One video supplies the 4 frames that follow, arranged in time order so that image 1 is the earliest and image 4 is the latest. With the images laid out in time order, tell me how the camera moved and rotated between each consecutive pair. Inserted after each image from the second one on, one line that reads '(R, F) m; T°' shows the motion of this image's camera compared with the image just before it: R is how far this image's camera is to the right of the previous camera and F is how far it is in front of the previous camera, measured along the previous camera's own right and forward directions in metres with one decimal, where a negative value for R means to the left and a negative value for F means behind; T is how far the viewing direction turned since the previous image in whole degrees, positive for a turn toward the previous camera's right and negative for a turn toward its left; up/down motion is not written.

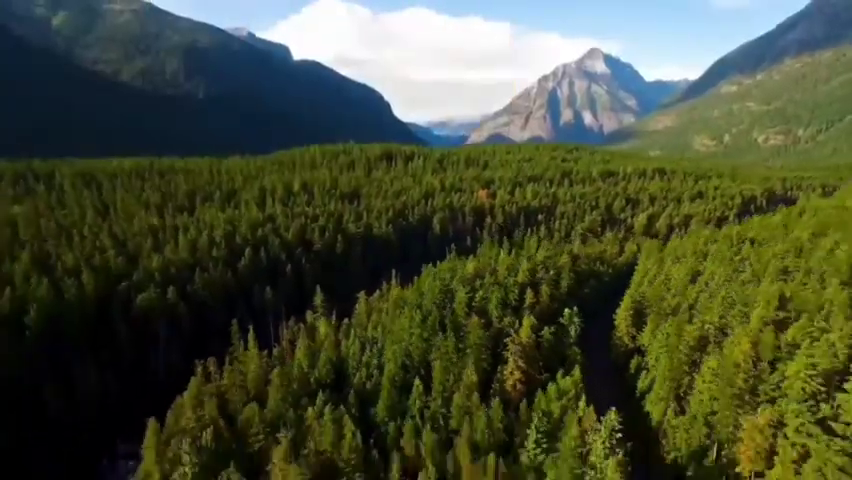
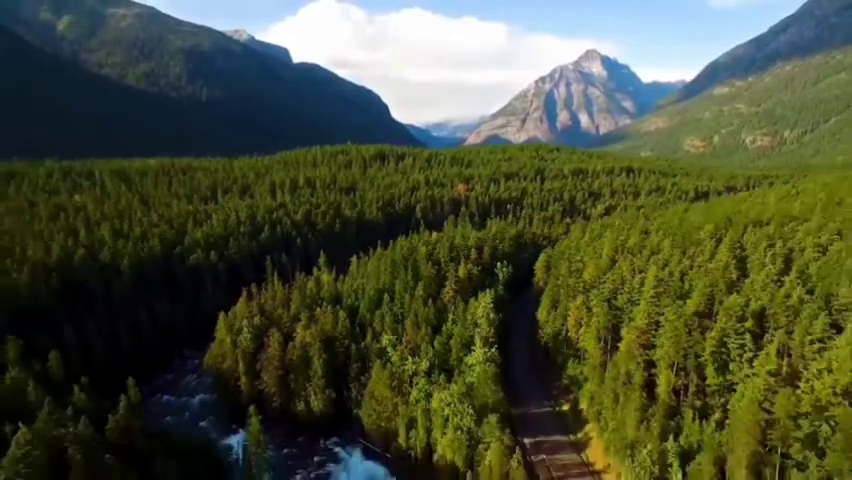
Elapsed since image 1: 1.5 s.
(+1.1, -13.6) m; 0°
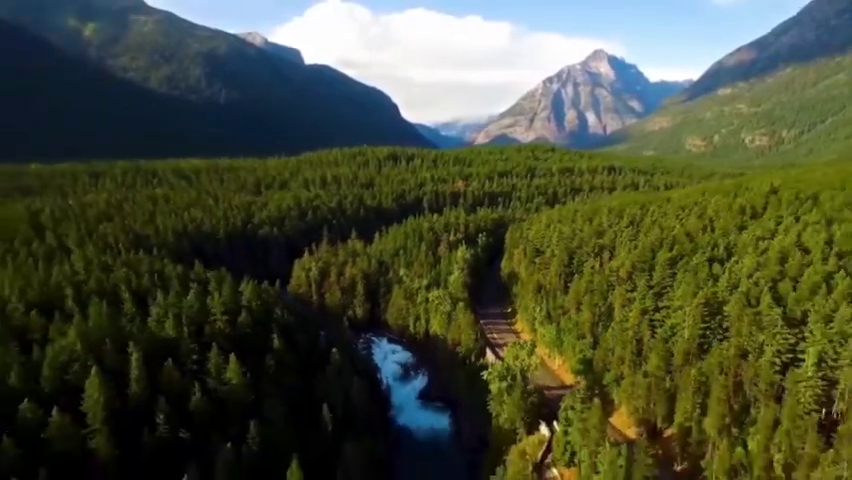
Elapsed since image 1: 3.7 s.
(+0.4, -19.6) m; 0°
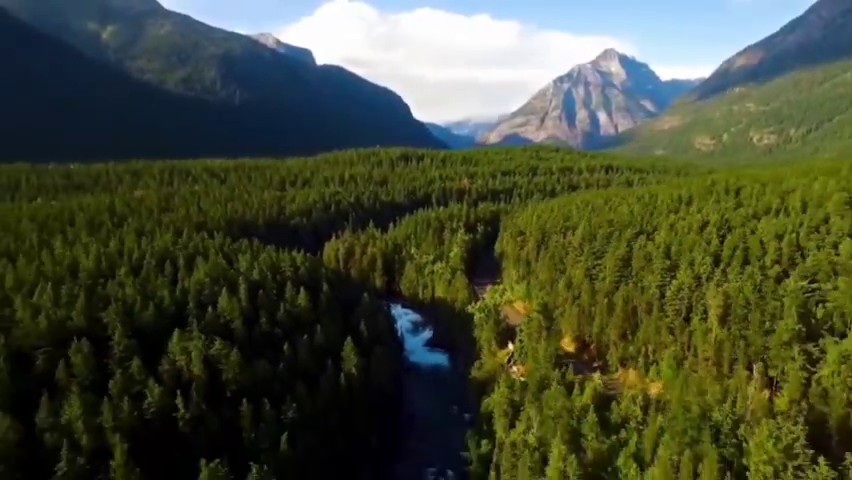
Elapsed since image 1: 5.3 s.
(+0.3, -12.3) m; -1°
